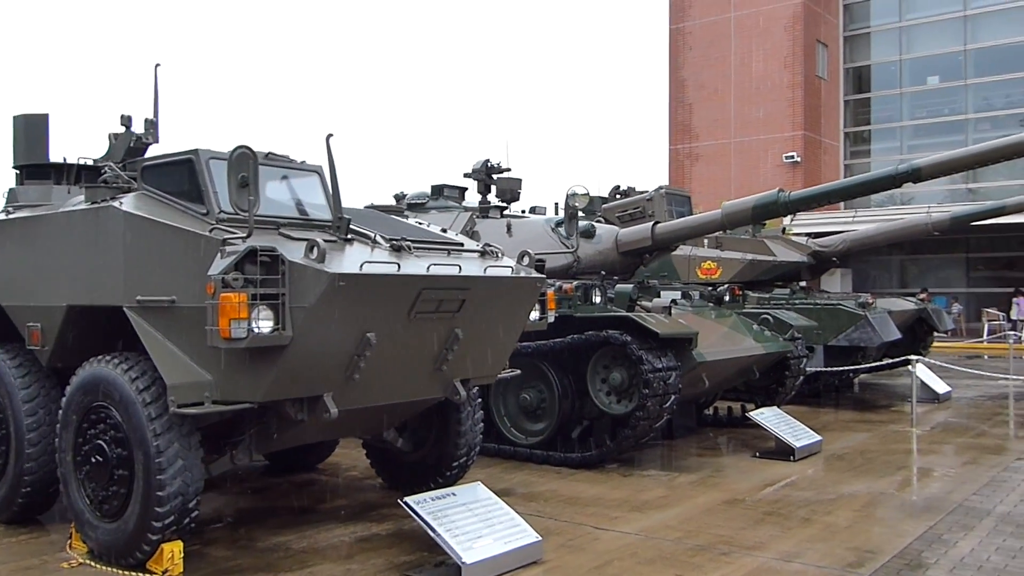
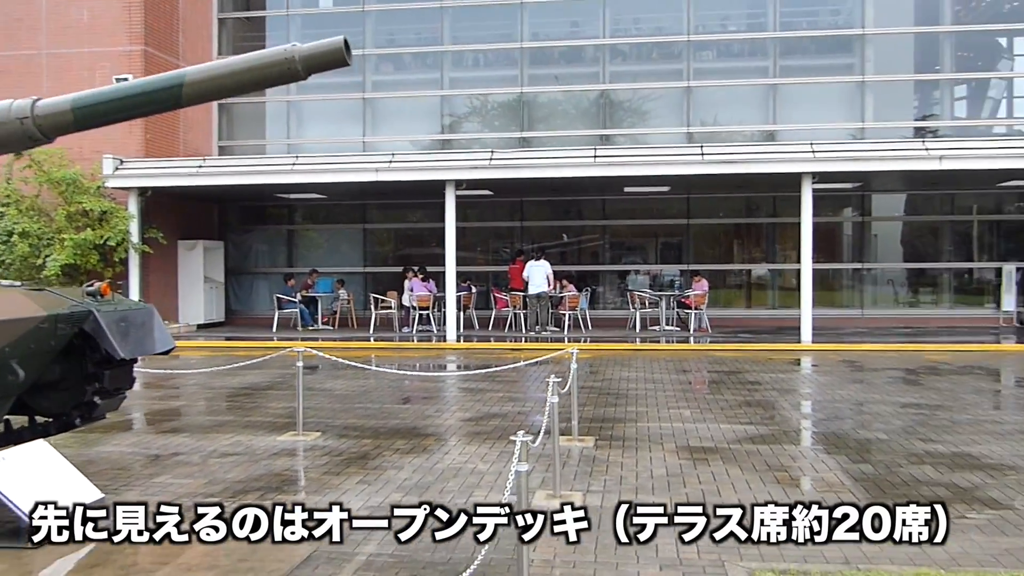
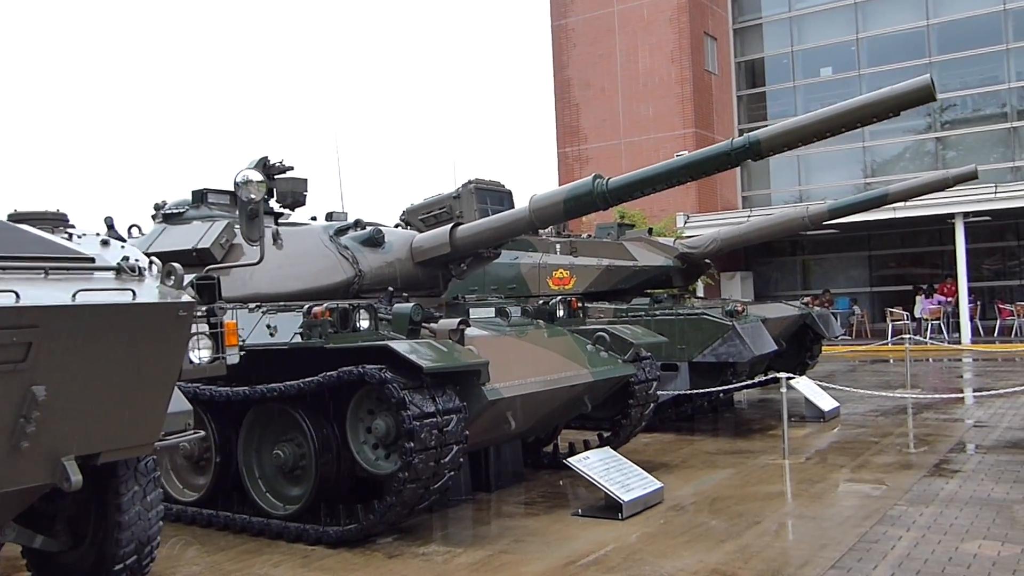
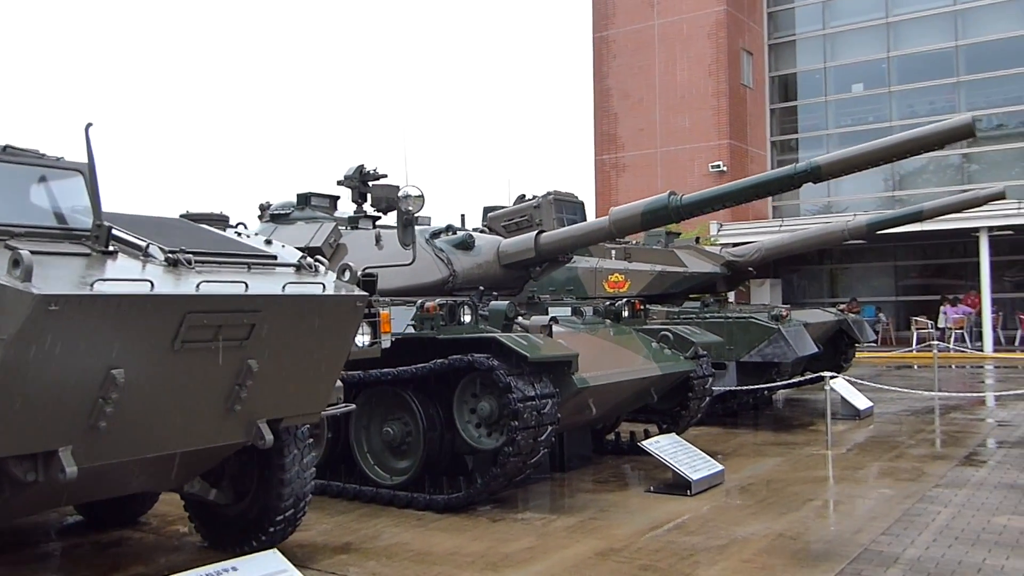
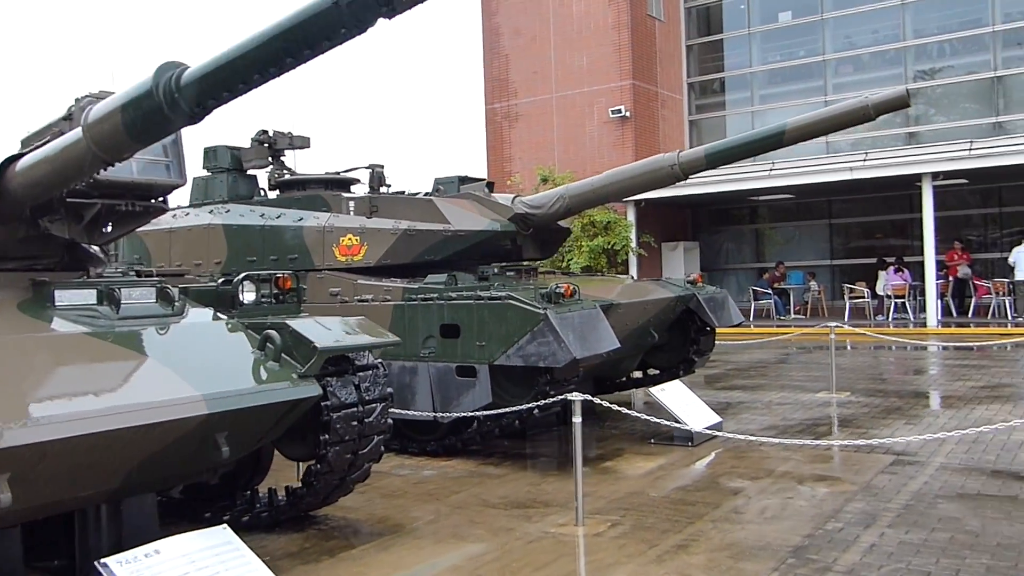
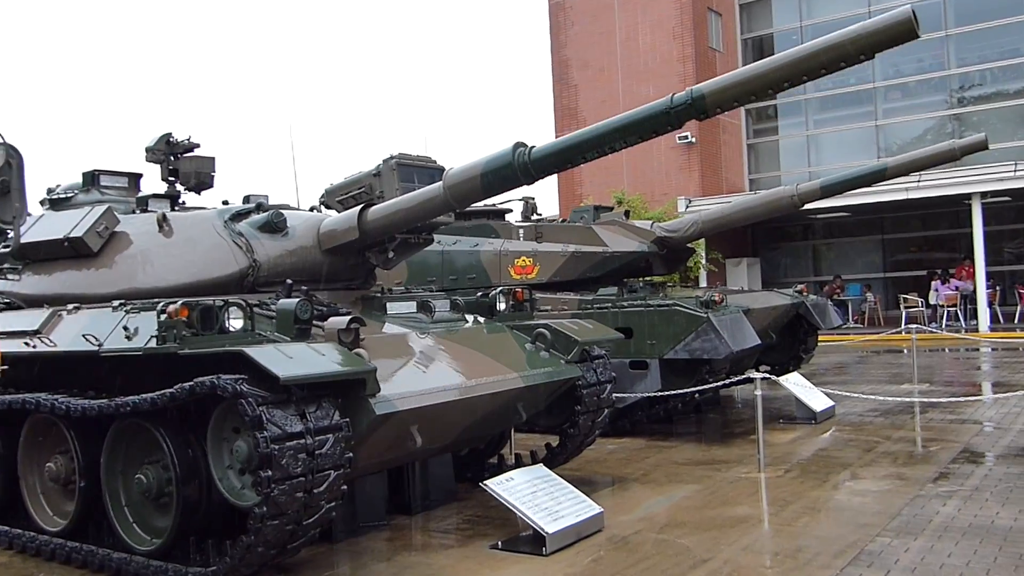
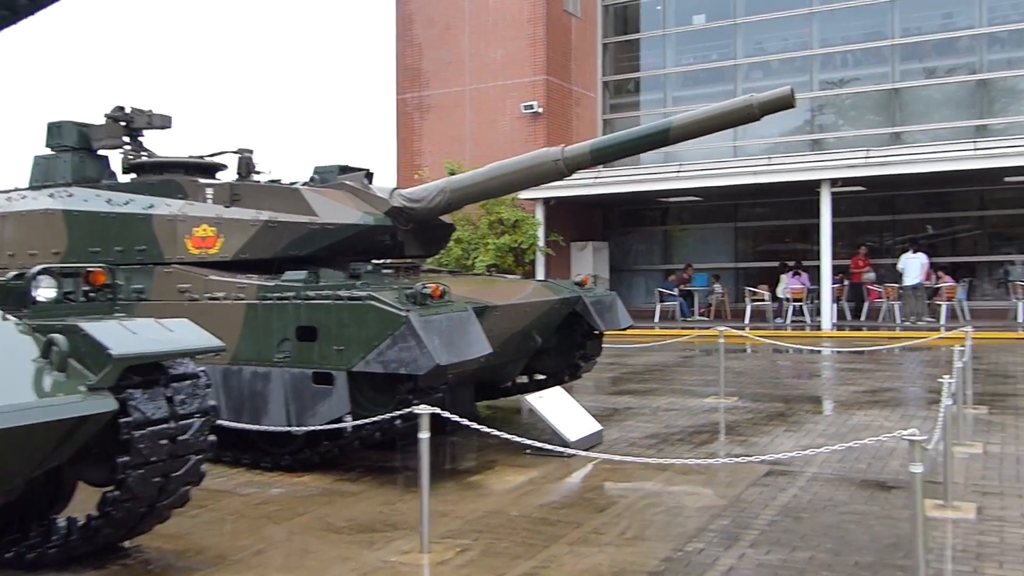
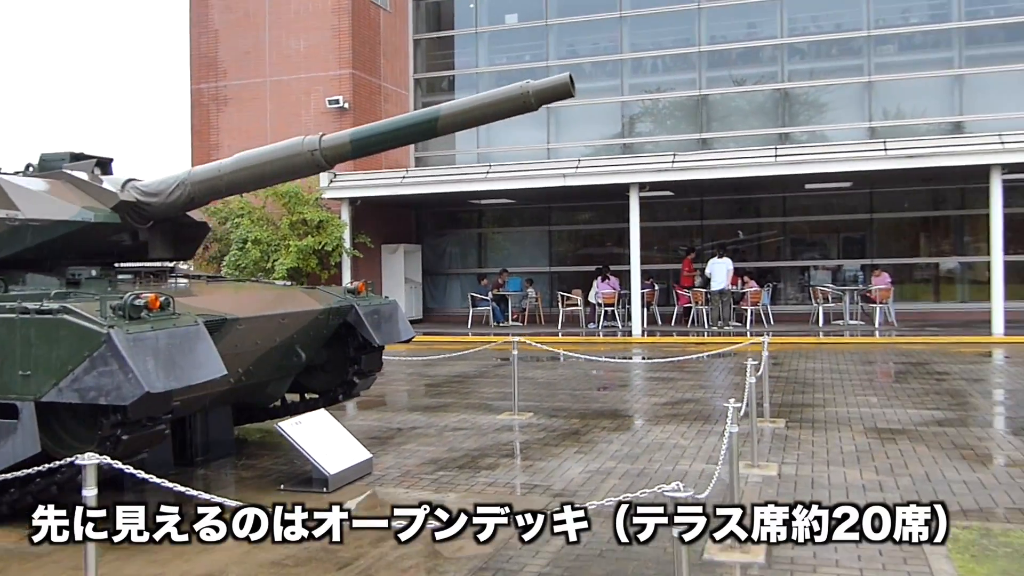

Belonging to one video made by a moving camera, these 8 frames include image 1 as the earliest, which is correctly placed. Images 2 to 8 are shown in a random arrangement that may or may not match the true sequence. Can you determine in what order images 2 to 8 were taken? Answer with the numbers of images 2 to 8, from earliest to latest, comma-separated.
4, 3, 6, 5, 7, 8, 2
